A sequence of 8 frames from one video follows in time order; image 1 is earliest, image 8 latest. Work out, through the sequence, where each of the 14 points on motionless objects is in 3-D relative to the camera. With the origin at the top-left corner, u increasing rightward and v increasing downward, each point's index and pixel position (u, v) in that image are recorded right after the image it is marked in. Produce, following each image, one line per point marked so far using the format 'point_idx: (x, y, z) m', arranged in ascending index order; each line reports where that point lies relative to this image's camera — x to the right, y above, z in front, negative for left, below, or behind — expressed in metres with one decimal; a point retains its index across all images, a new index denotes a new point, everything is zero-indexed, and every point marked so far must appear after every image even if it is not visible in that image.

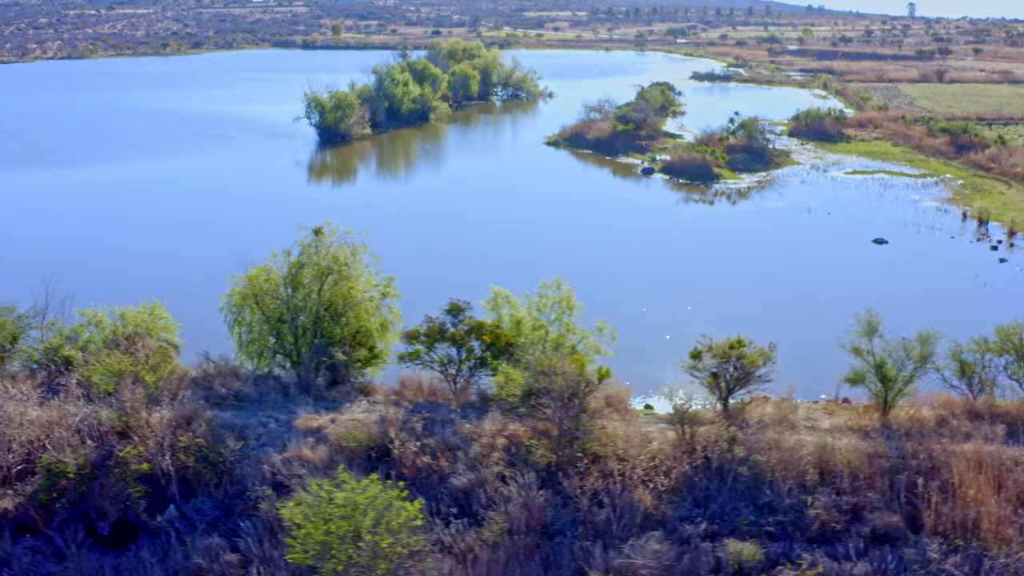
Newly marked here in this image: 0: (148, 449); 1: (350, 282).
0: (-7.0, -3.1, +8.0) m
1: (-3.9, +0.1, +10.0) m
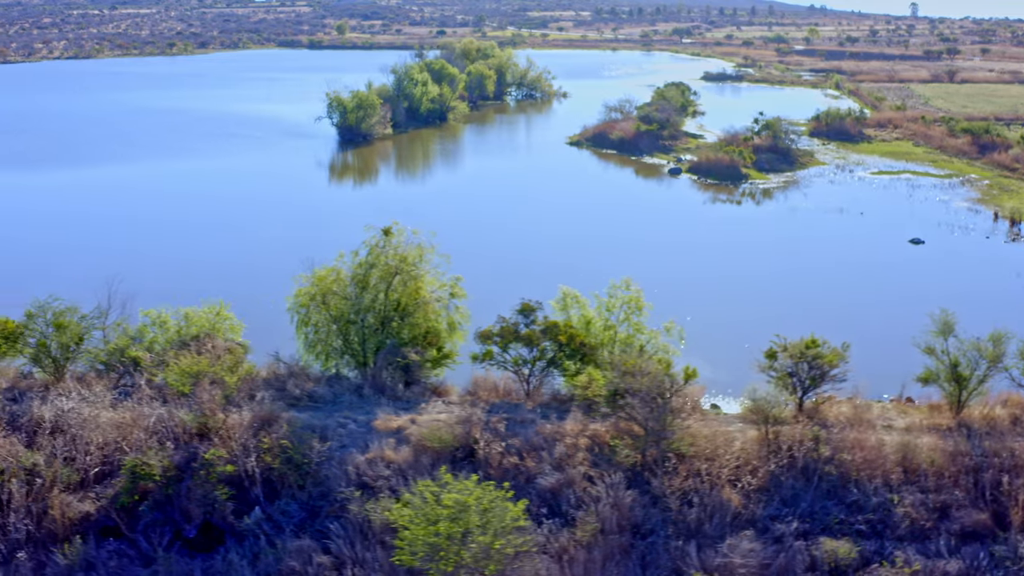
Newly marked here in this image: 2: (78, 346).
0: (-5.3, -3.1, +7.9) m
1: (-2.3, +0.1, +10.0) m
2: (-10.3, -1.4, +9.8) m
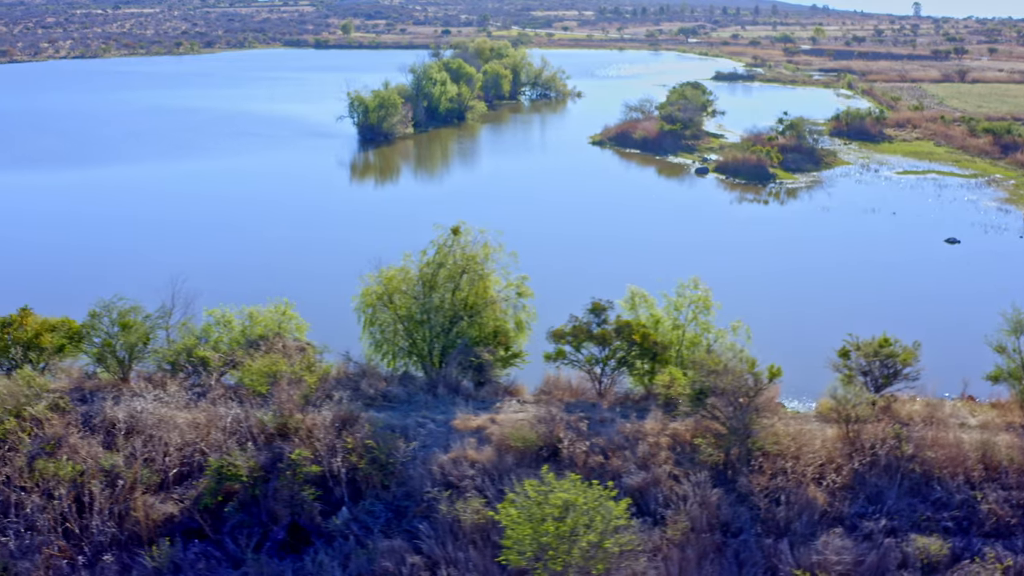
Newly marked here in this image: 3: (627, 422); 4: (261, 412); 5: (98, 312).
0: (-3.6, -3.1, +7.8) m
1: (-0.7, +0.1, +9.9) m
2: (-8.6, -1.4, +9.8) m
3: (+2.4, -2.8, +8.6) m
4: (-5.1, -2.5, +8.4) m
5: (-10.0, -0.5, +10.0) m
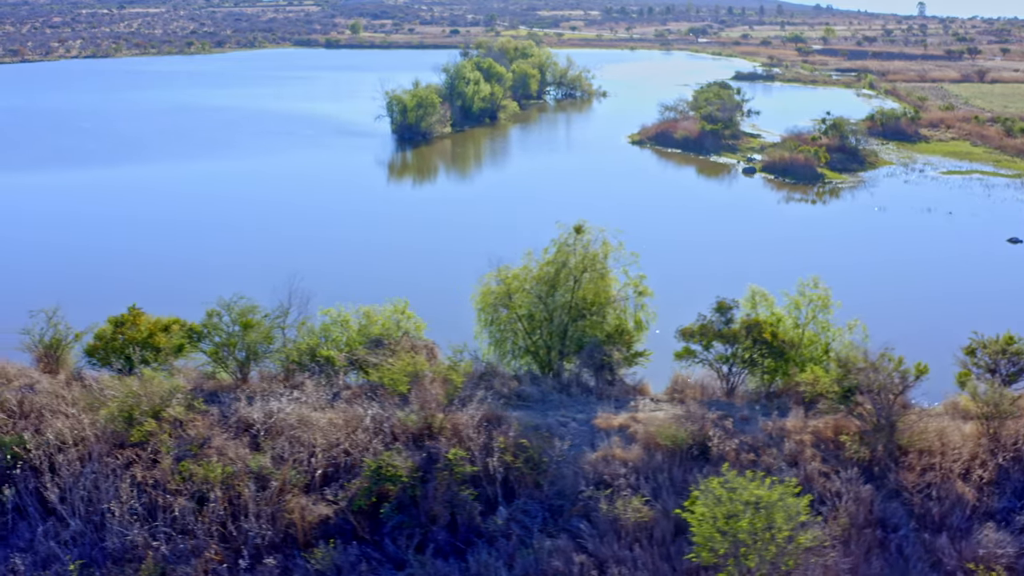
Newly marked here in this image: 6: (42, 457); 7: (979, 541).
0: (-0.7, -3.1, +7.8) m
1: (+2.2, +0.1, +9.9) m
2: (-5.7, -1.3, +9.7) m
3: (+5.3, -2.8, +8.6) m
4: (-2.2, -2.5, +8.3) m
5: (-7.1, -0.5, +9.9) m
6: (-9.3, -3.3, +8.1) m
7: (+8.3, -4.5, +7.3) m
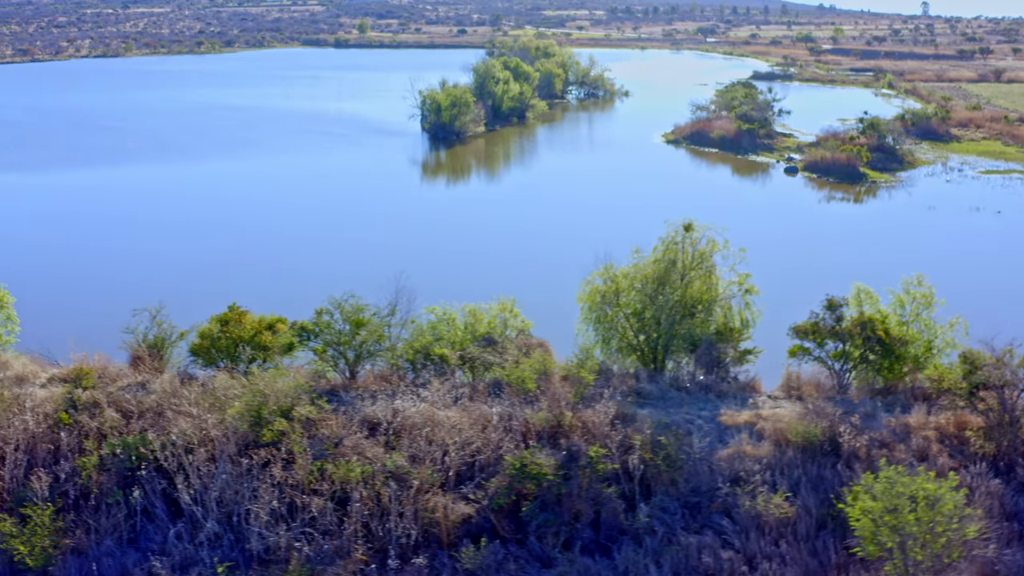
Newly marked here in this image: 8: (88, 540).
0: (+1.9, -3.0, +7.8) m
1: (+4.8, +0.2, +9.9) m
2: (-3.2, -1.3, +9.7) m
3: (+7.9, -2.7, +8.7) m
4: (+0.4, -2.5, +8.3) m
5: (-4.5, -0.5, +9.9) m
6: (-6.7, -3.3, +8.0) m
7: (+10.9, -4.4, +7.3) m
8: (-8.1, -4.8, +7.7) m
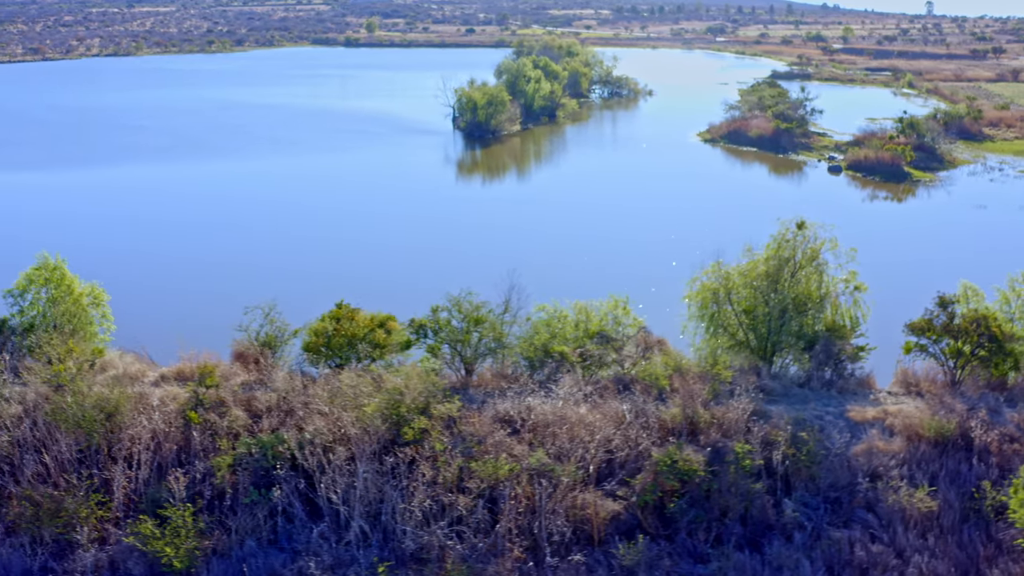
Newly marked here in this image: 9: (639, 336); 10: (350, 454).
0: (+4.6, -3.0, +7.9) m
1: (+7.5, +0.3, +10.0) m
2: (-0.5, -1.3, +9.7) m
3: (+10.7, -2.7, +8.8) m
4: (+3.1, -2.4, +8.4) m
5: (-1.8, -0.5, +9.9) m
6: (-4.0, -3.3, +8.0) m
7: (+13.6, -4.4, +7.5) m
8: (-5.4, -4.8, +7.7) m
9: (+3.0, -1.2, +9.9) m
10: (-3.2, -3.2, +8.0) m
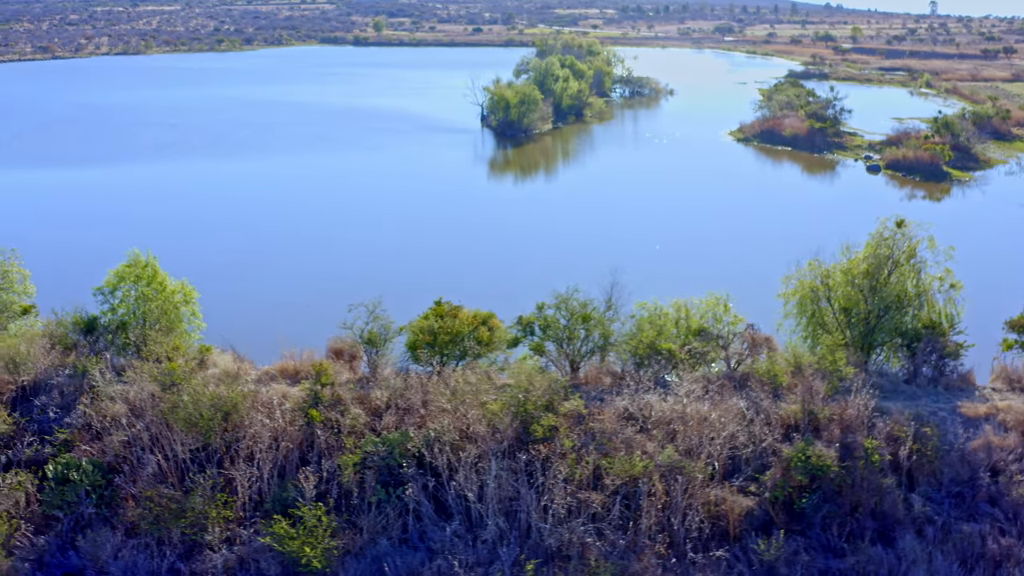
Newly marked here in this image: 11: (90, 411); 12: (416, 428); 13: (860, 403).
0: (+7.1, -2.9, +8.0) m
1: (+10.0, +0.3, +10.1) m
2: (+2.0, -1.3, +9.7) m
3: (+13.1, -2.6, +9.0) m
4: (+5.6, -2.4, +8.5) m
5: (+0.7, -0.5, +9.9) m
6: (-1.5, -3.3, +8.1) m
7: (+16.1, -4.3, +7.6) m
8: (-2.9, -4.7, +7.7) m
9: (+5.5, -1.1, +10.0) m
10: (-0.7, -3.2, +8.1) m
11: (-9.6, -2.8, +9.3) m
12: (-2.0, -2.9, +8.4) m
13: (+7.1, -2.4, +8.4) m
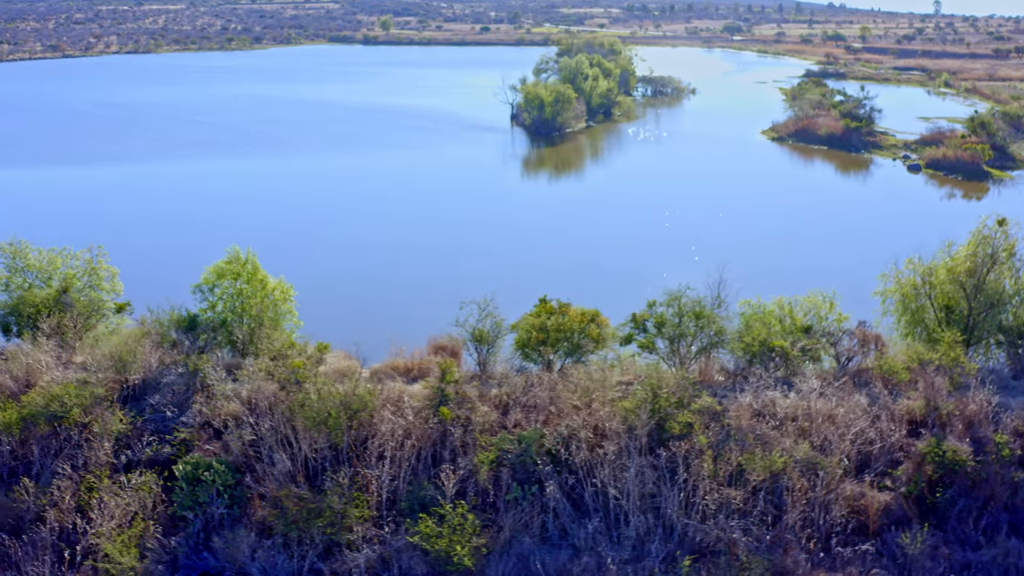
0: (+9.8, -2.9, +8.1) m
1: (+12.6, +0.4, +10.3) m
2: (+4.7, -1.3, +9.9) m
3: (+15.8, -2.5, +9.2) m
4: (+8.3, -2.4, +8.6) m
5: (+3.3, -0.4, +10.0) m
6: (+1.2, -3.3, +8.2) m
7: (+18.8, -4.2, +7.9) m
8: (-0.2, -4.7, +7.8) m
9: (+8.1, -1.1, +10.1) m
10: (+2.0, -3.2, +8.2) m
11: (-7.0, -2.8, +9.4) m
12: (+0.7, -2.9, +8.5) m
13: (+9.8, -2.3, +8.5) m
